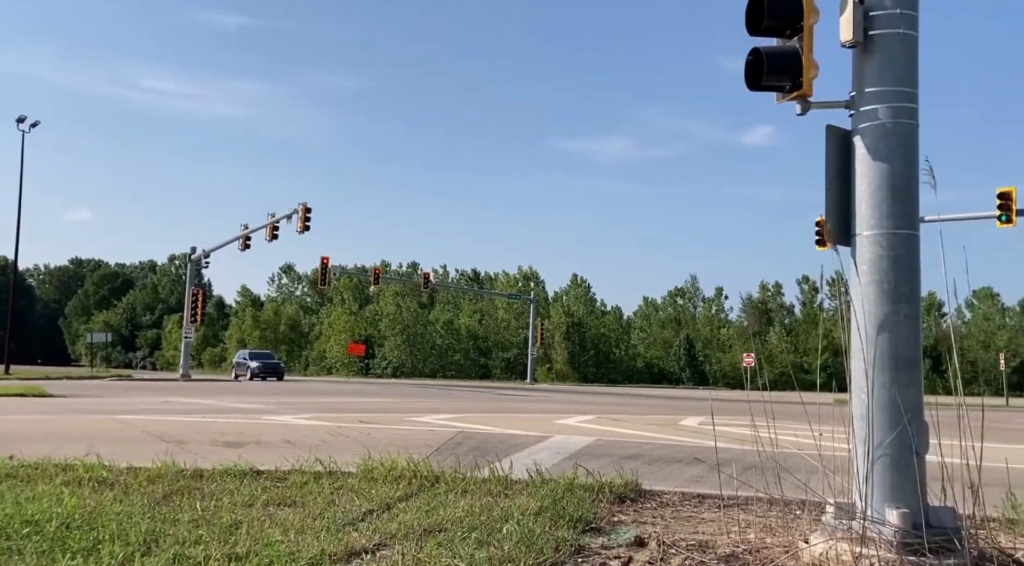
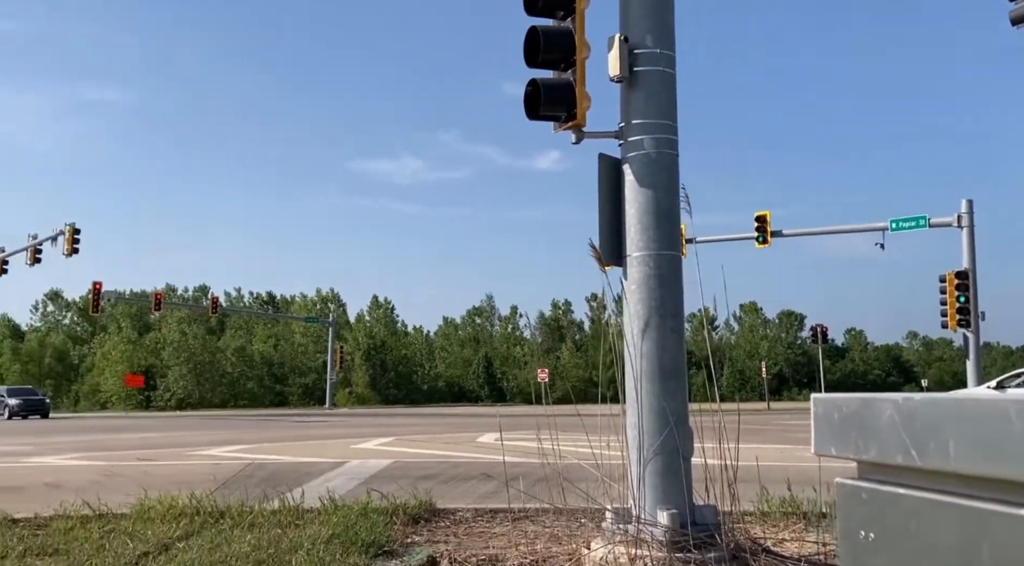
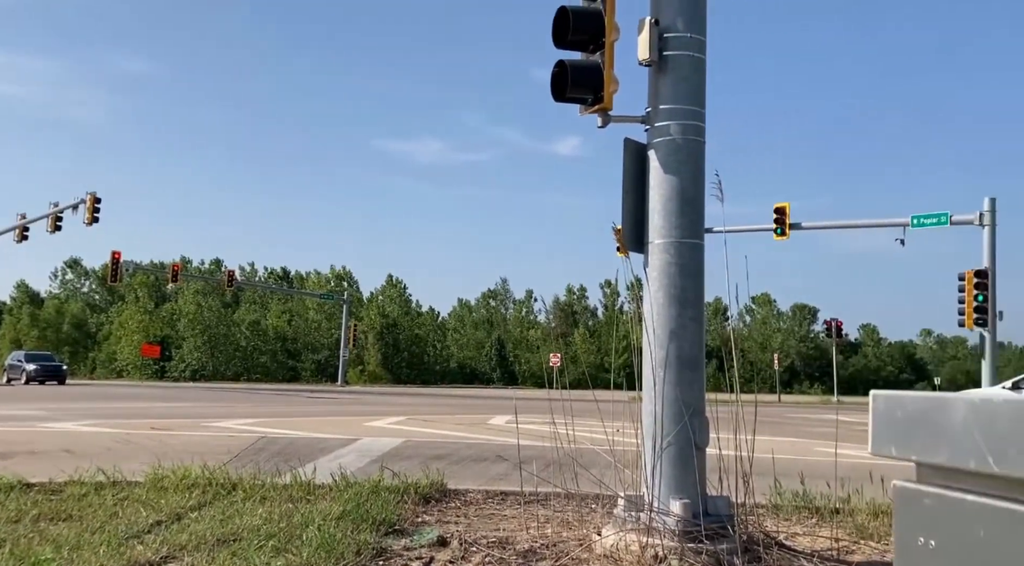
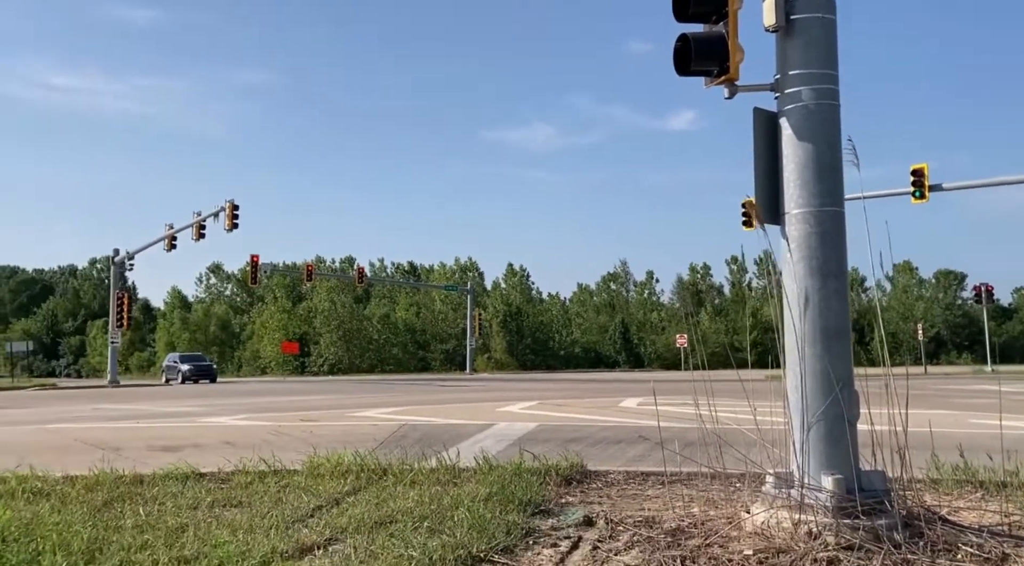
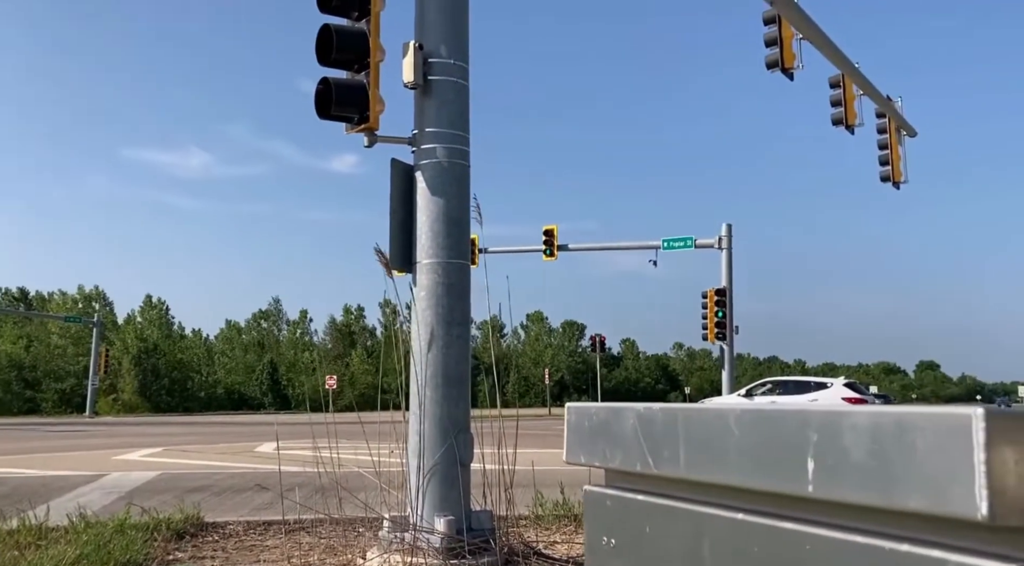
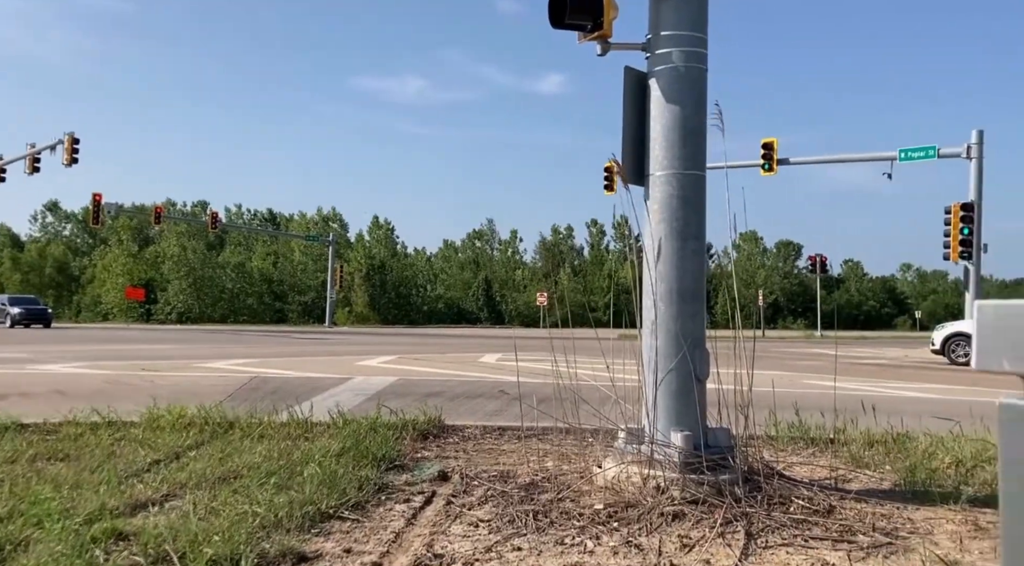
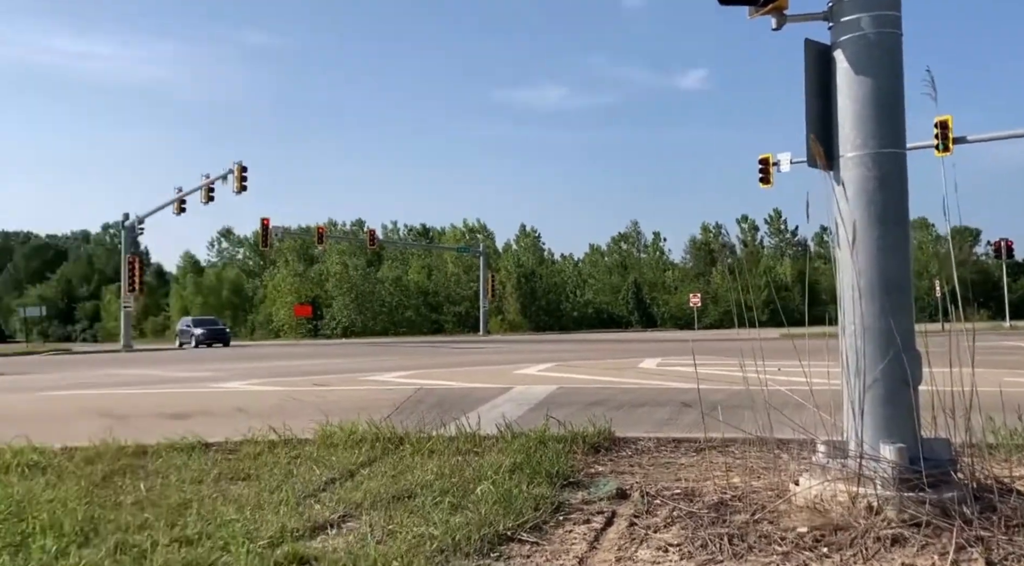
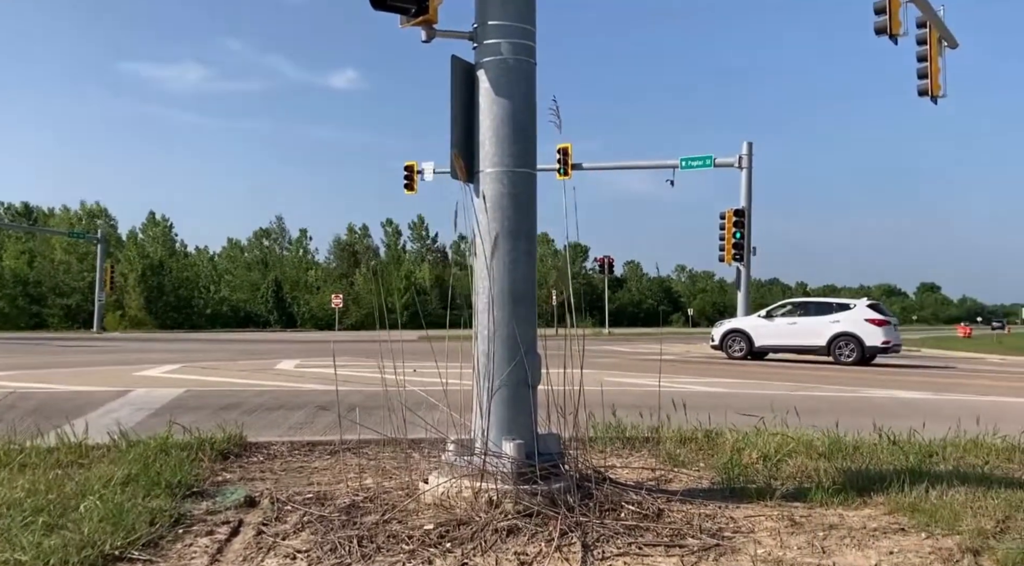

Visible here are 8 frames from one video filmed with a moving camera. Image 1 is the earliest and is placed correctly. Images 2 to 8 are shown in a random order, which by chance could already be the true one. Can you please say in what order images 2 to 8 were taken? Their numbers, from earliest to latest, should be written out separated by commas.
3, 5, 2, 4, 6, 8, 7
